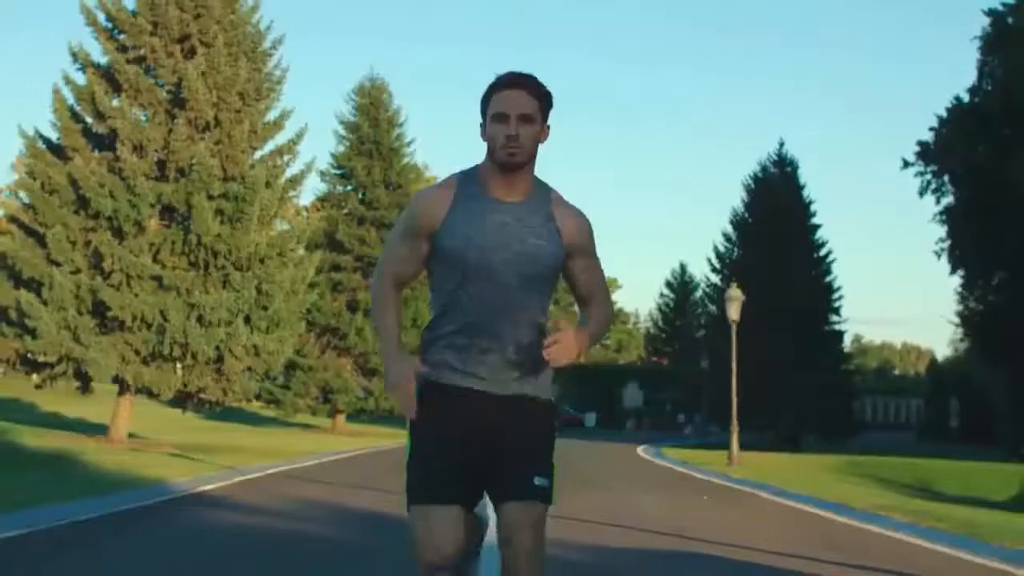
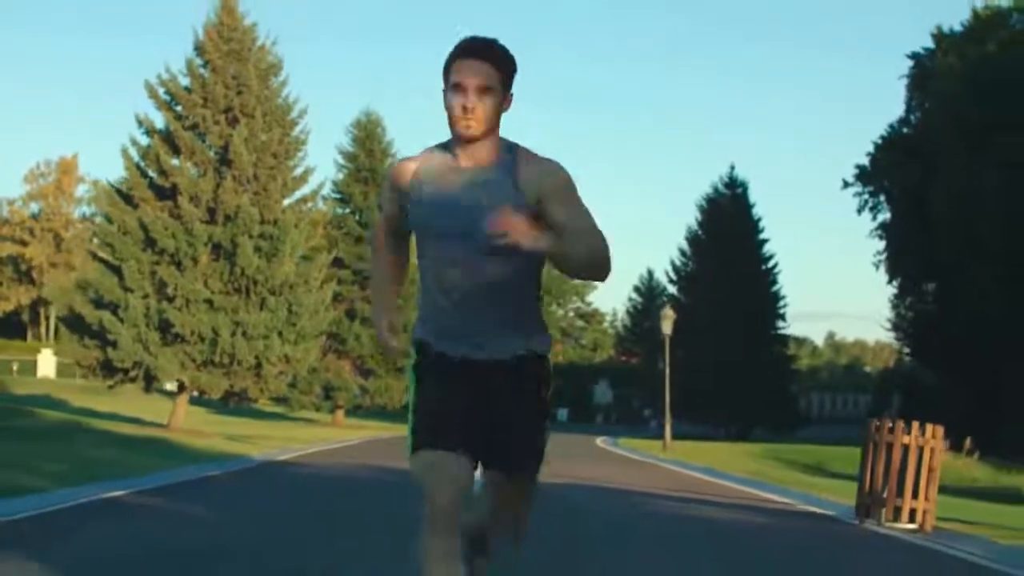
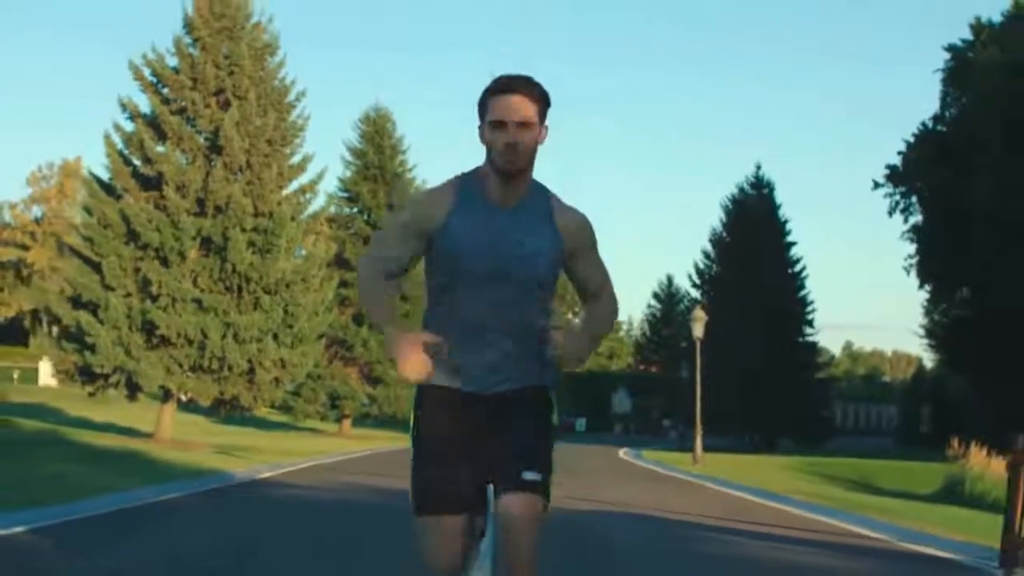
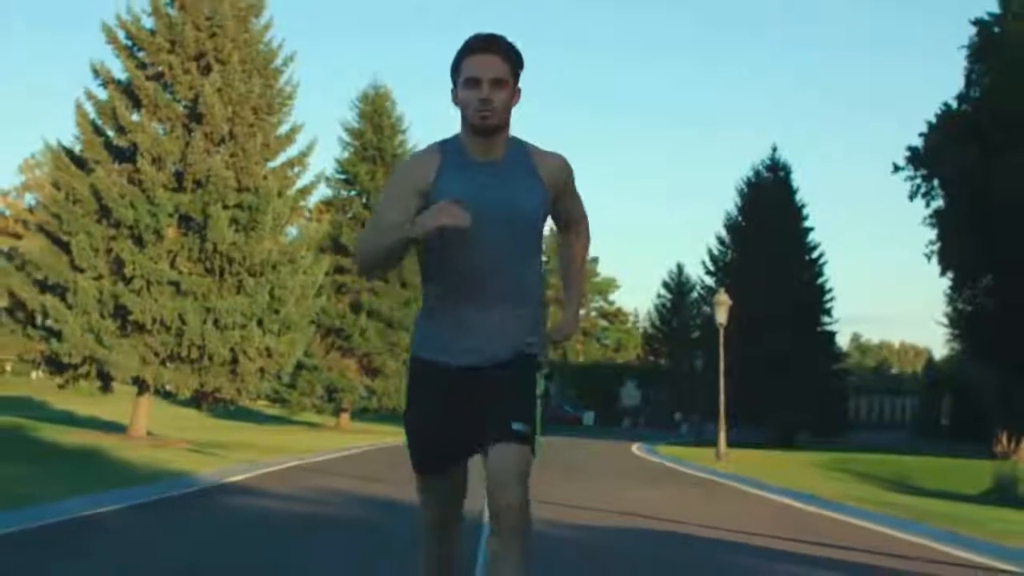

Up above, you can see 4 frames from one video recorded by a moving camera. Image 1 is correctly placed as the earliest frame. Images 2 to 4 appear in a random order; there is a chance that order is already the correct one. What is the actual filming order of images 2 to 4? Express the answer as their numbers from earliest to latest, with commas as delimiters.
4, 3, 2
